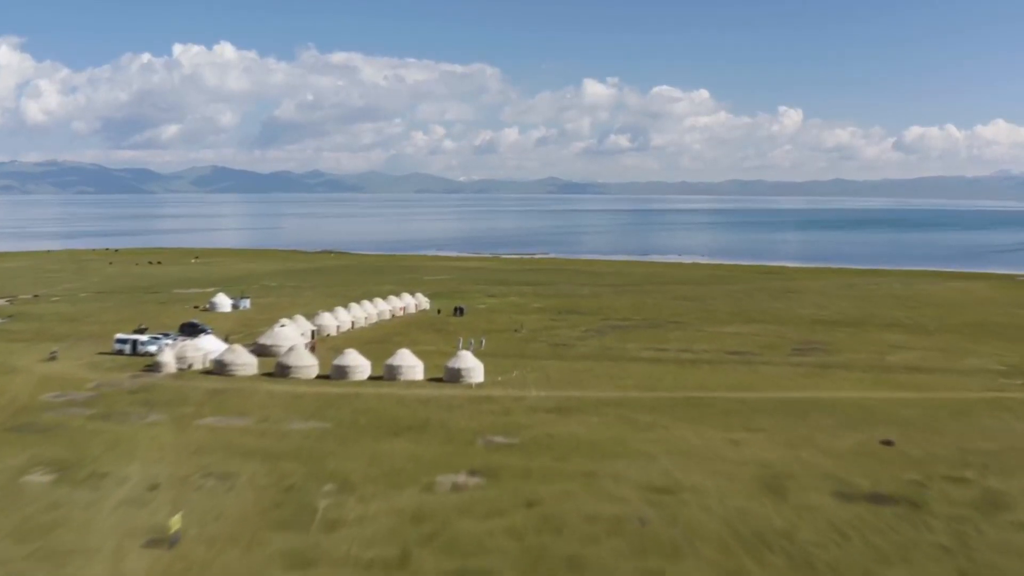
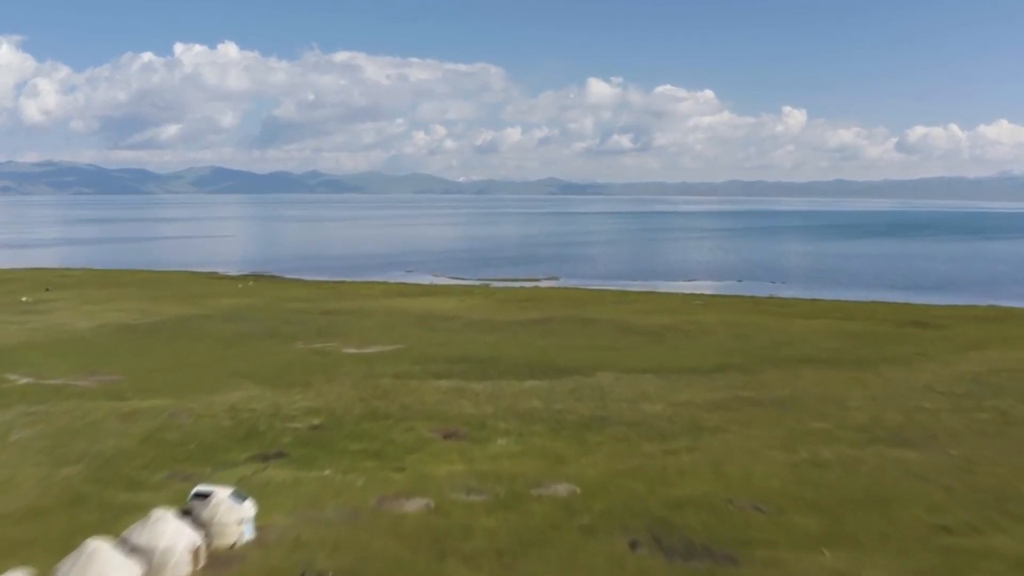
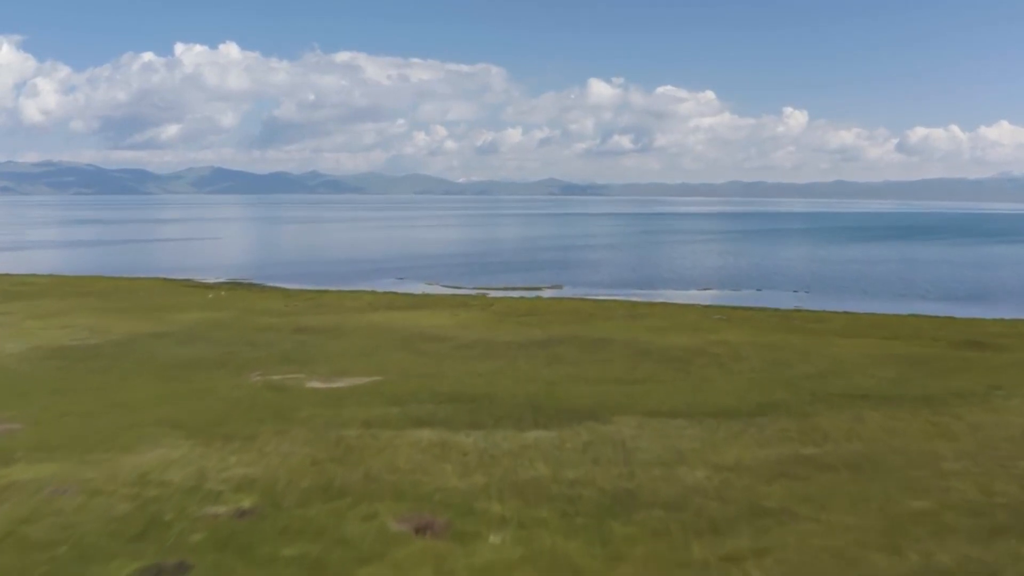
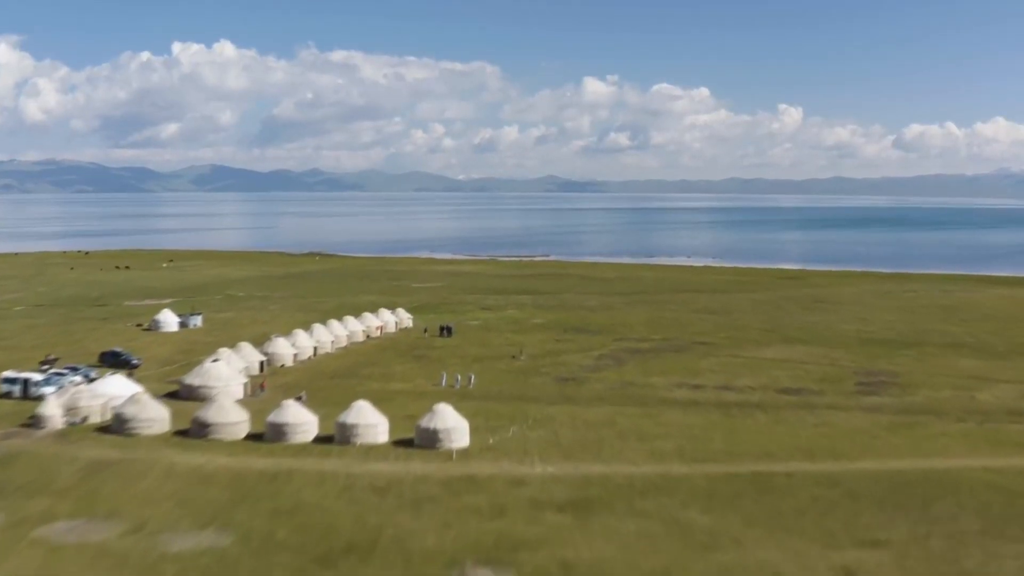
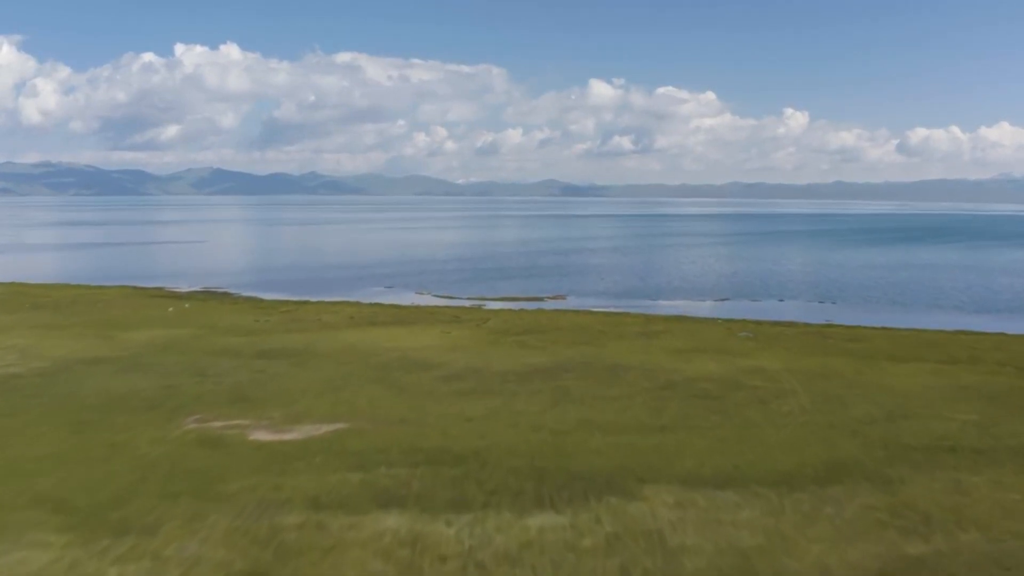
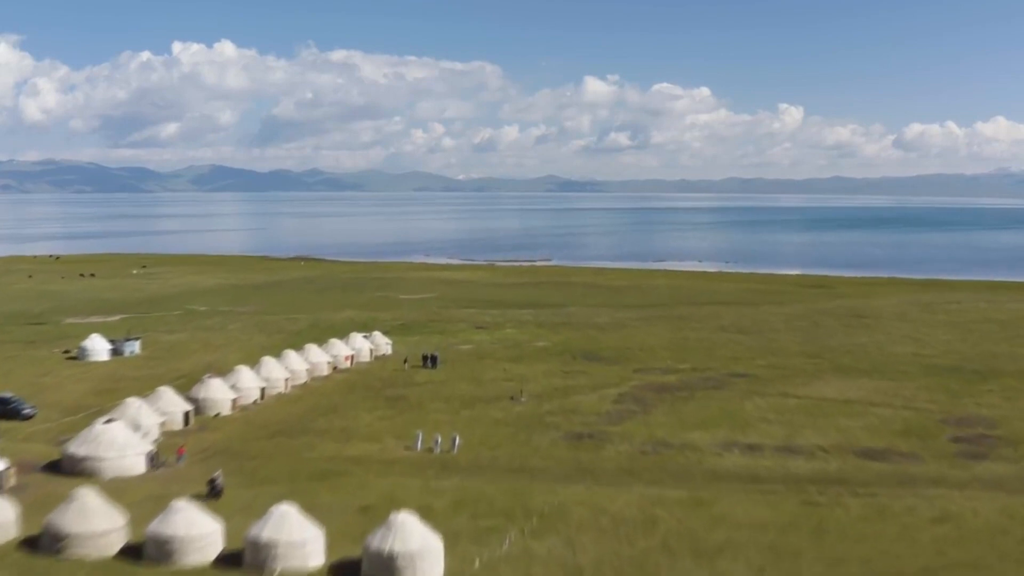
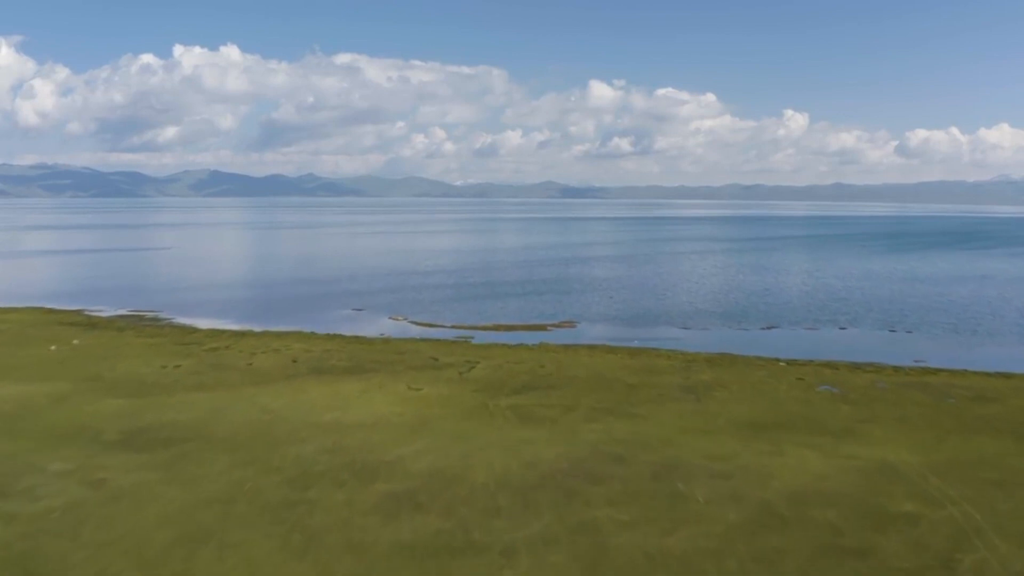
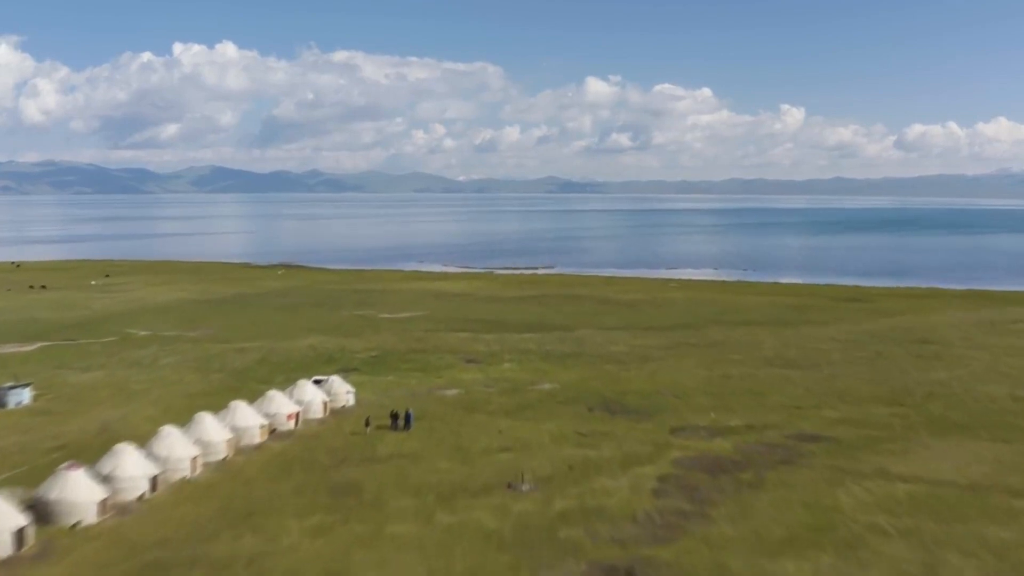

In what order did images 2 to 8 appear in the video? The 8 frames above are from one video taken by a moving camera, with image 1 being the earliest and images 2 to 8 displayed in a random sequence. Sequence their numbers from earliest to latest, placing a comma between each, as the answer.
4, 6, 8, 2, 3, 5, 7
